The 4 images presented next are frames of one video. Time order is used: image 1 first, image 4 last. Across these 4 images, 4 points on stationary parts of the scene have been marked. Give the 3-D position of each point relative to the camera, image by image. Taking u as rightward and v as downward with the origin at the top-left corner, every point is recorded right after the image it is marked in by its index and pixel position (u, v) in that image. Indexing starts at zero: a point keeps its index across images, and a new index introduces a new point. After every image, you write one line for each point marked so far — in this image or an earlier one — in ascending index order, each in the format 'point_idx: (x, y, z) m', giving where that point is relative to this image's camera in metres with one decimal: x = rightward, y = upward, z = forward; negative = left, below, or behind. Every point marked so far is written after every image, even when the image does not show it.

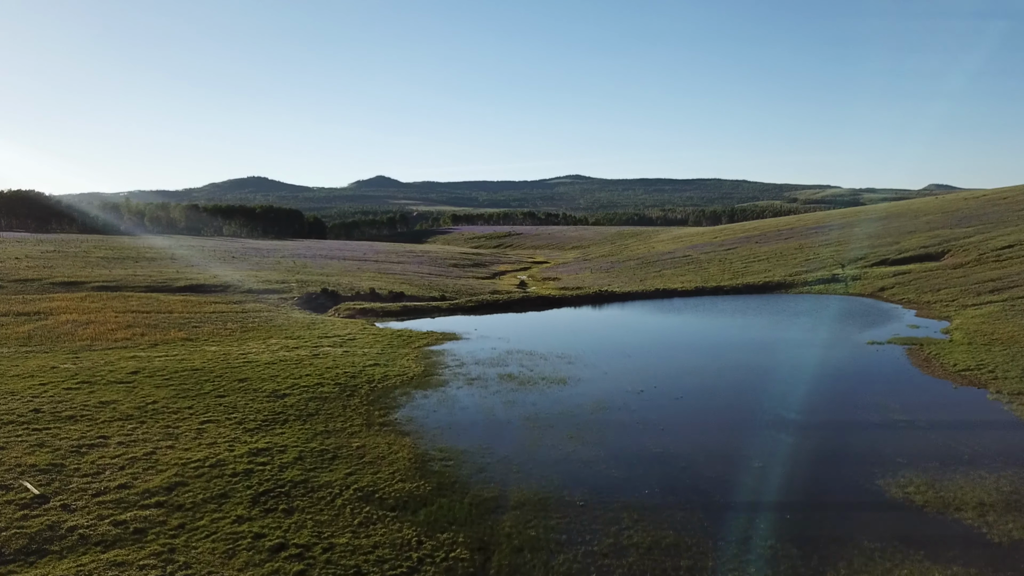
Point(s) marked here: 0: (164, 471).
0: (-8.7, -4.6, +15.1) m
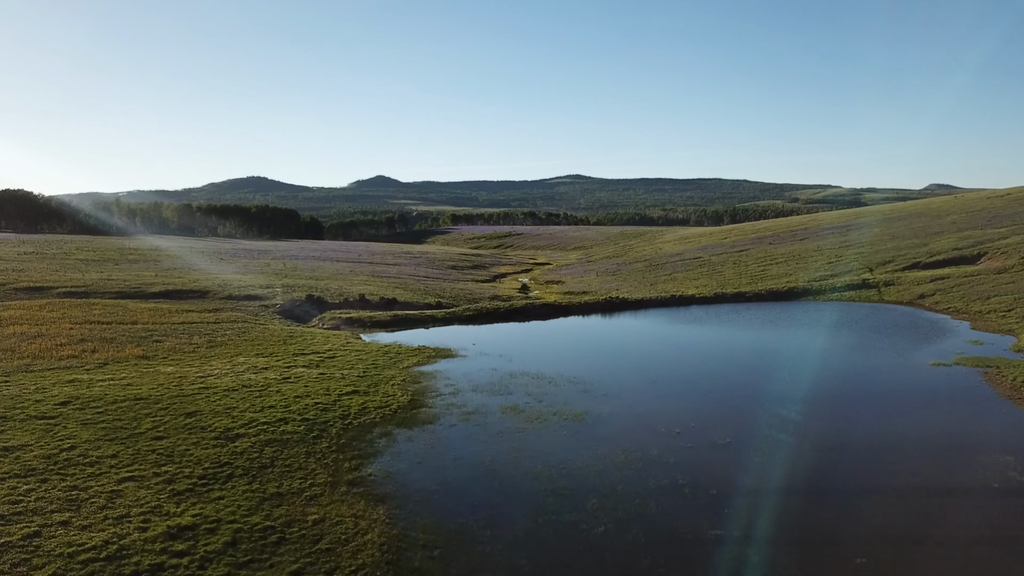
0: (-8.5, -5.1, +11.0) m
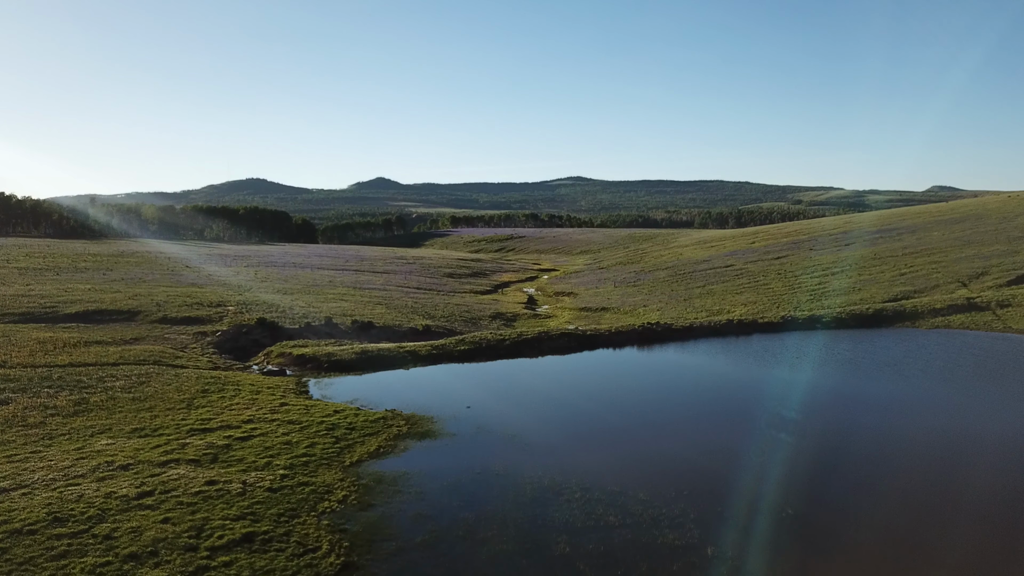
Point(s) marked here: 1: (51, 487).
0: (-8.1, -6.3, +0.8) m
1: (-11.2, -4.8, +15.0) m
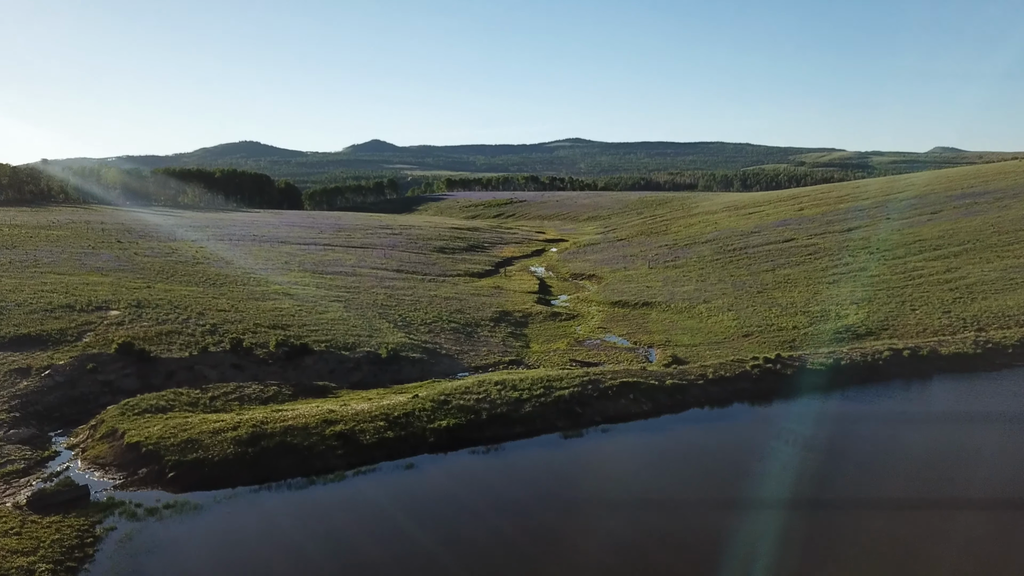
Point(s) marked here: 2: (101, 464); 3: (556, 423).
0: (-7.3, -8.6, -12.9) m
1: (-10.5, -6.4, +1.2) m
2: (-10.2, -4.2, +15.6) m
3: (+1.3, -3.7, +18.2) m
